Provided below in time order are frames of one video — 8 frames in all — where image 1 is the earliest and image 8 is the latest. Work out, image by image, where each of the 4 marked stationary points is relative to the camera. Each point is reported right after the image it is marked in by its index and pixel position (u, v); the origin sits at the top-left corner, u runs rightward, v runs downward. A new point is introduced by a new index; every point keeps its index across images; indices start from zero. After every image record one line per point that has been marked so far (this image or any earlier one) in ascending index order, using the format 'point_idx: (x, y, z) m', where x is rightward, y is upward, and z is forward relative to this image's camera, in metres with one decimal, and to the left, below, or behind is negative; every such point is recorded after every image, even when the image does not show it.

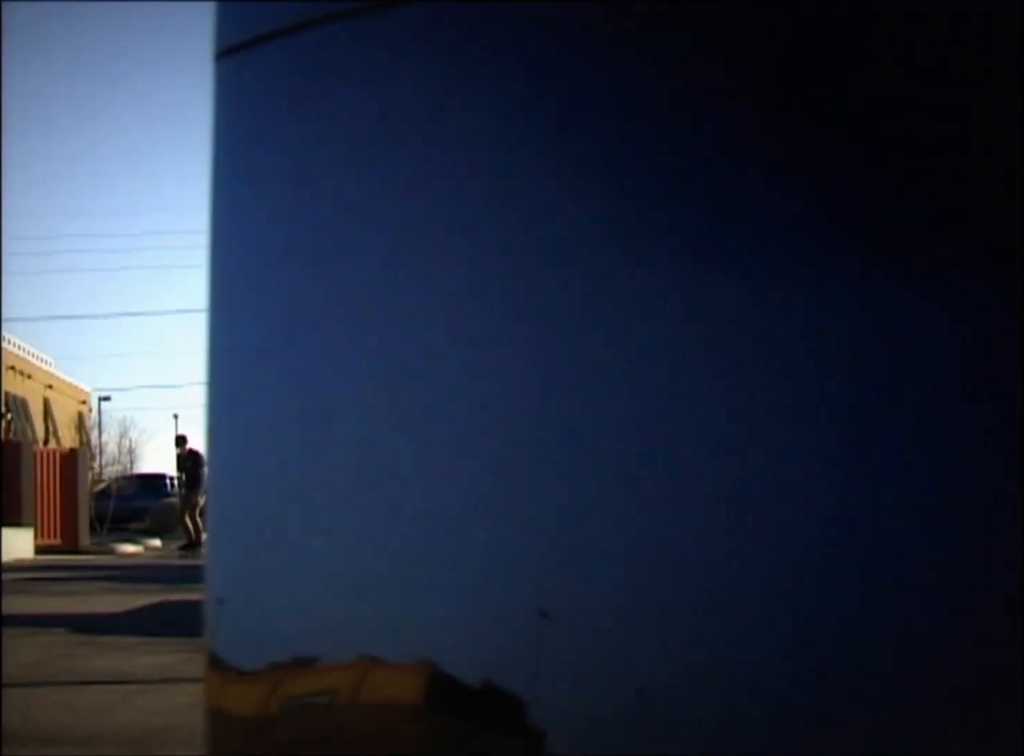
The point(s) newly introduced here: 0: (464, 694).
0: (0.0, -0.3, +1.3) m
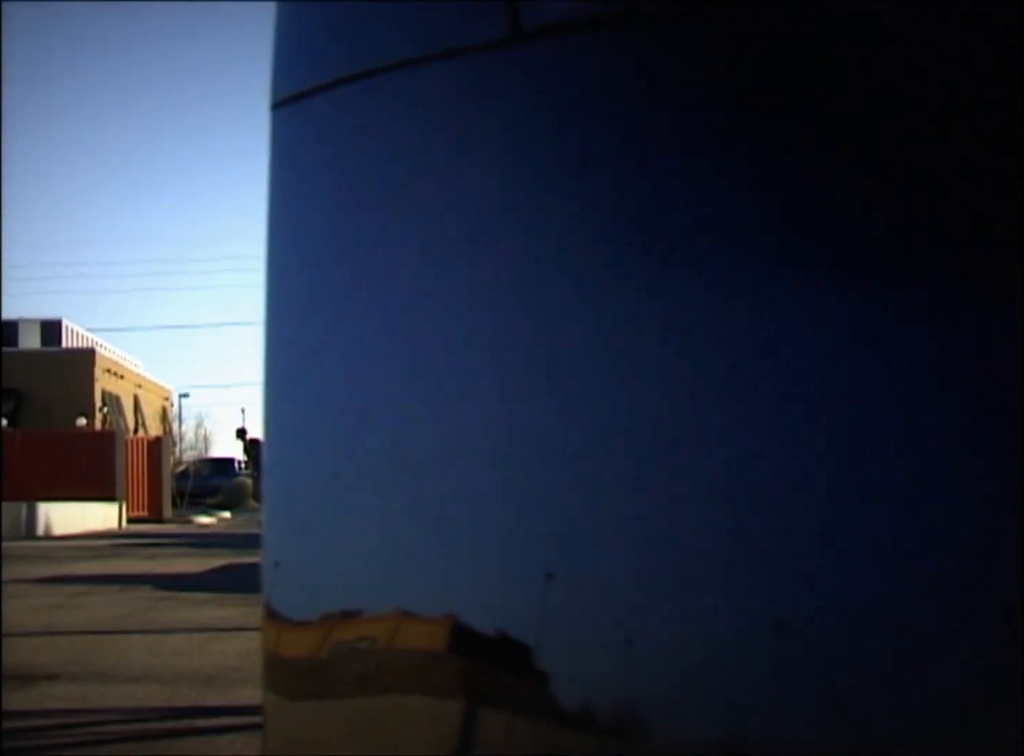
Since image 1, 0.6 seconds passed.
0: (0.0, -0.3, +1.6) m
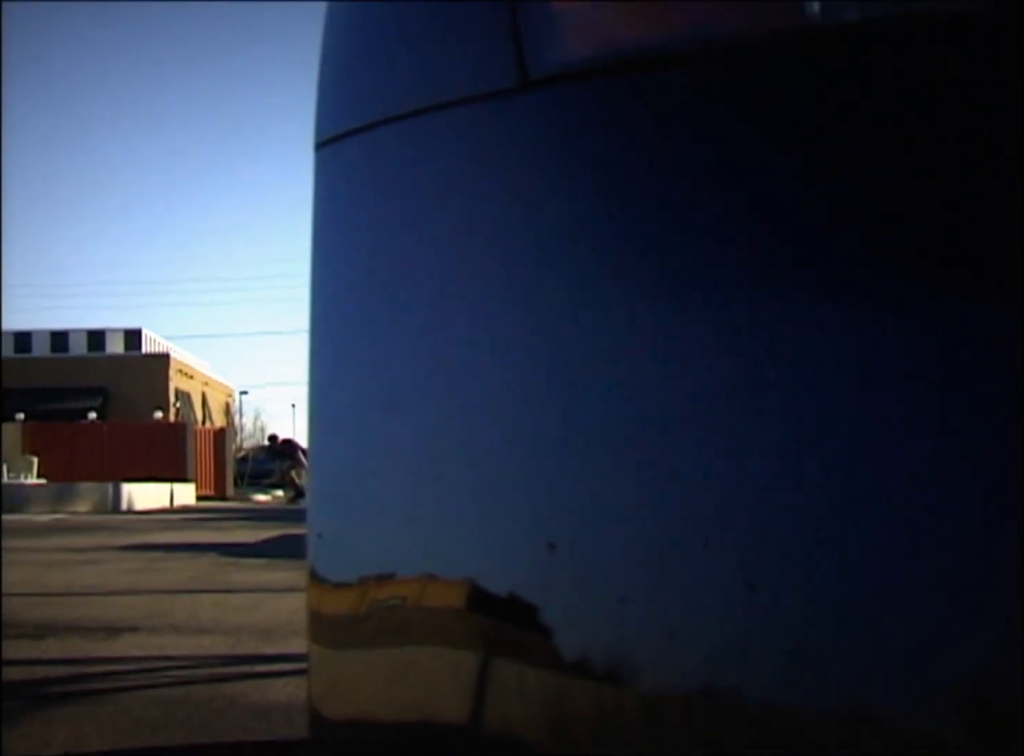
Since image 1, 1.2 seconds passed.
0: (0.0, -0.3, +1.9) m
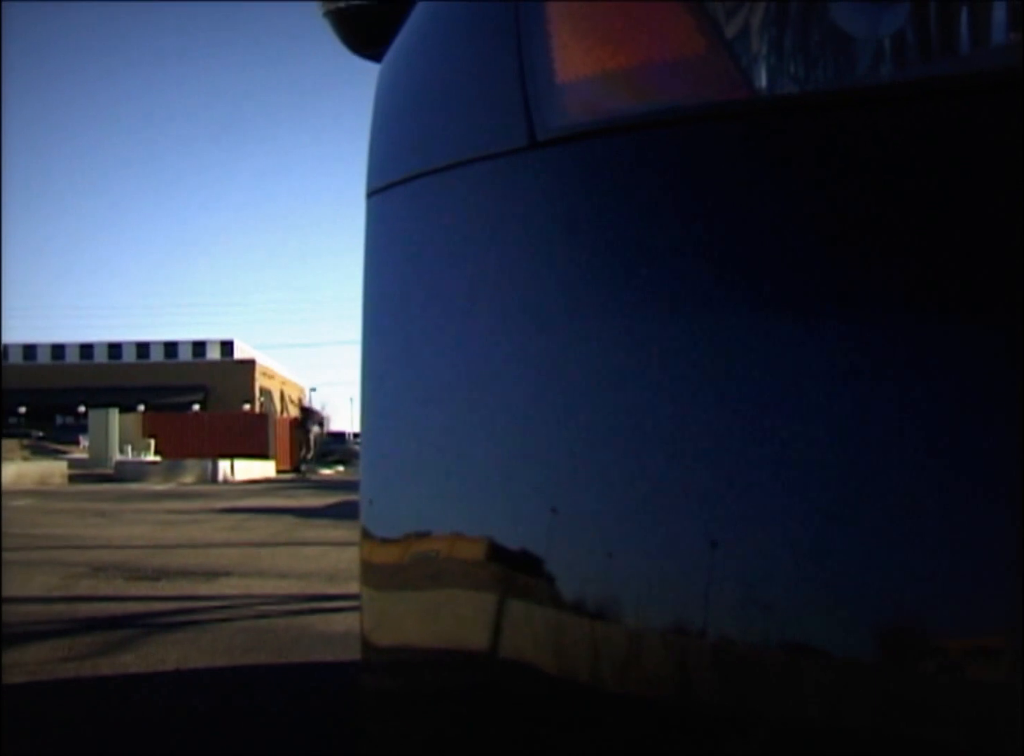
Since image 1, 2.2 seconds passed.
0: (0.0, -0.3, +2.4) m
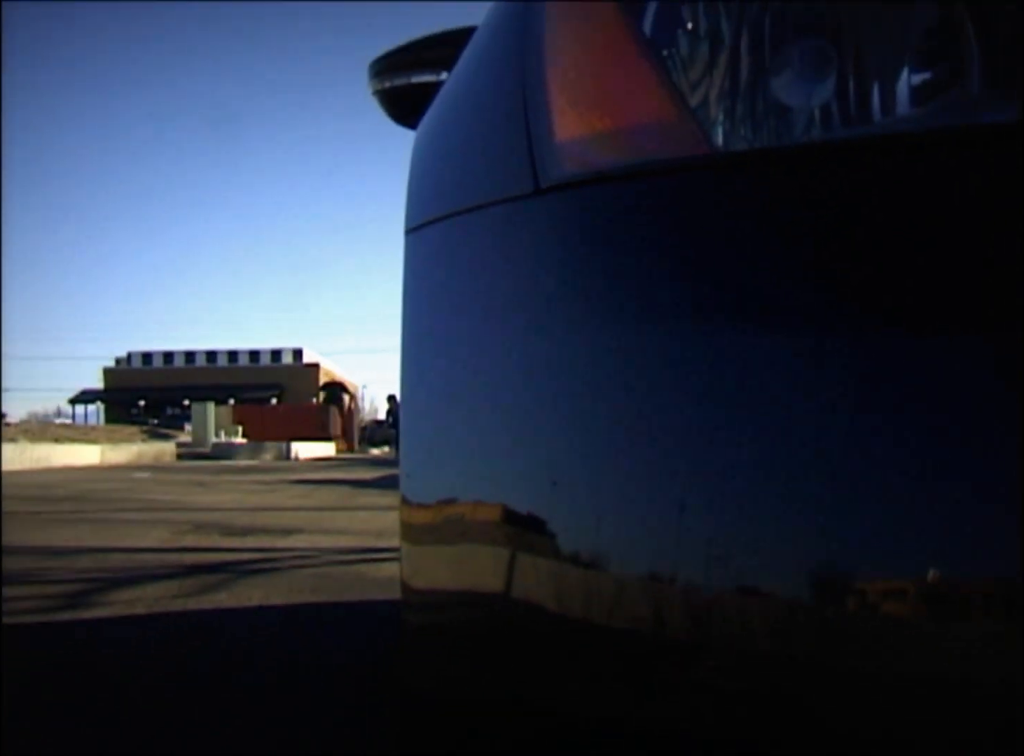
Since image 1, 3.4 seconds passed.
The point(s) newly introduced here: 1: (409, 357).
0: (0.0, -0.3, +3.1) m
1: (-0.2, 0.0, +3.4) m
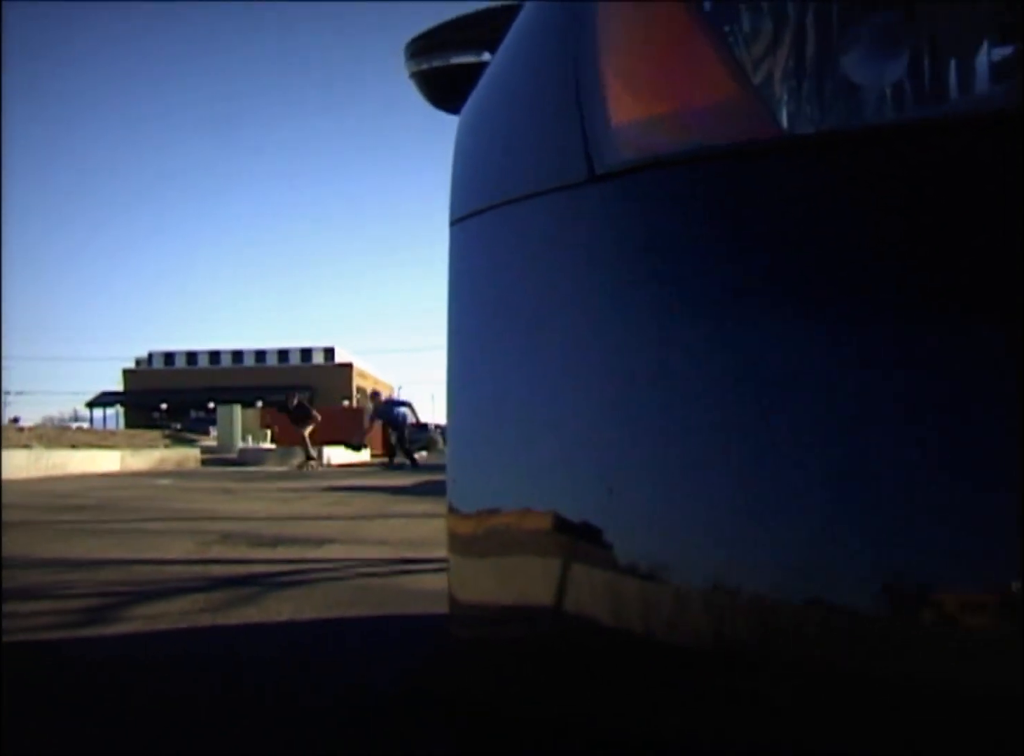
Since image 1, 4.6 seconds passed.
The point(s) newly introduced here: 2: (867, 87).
0: (+0.1, -0.3, +2.9) m
1: (-0.1, 0.0, +3.3) m
2: (+0.6, +0.5, +2.7) m
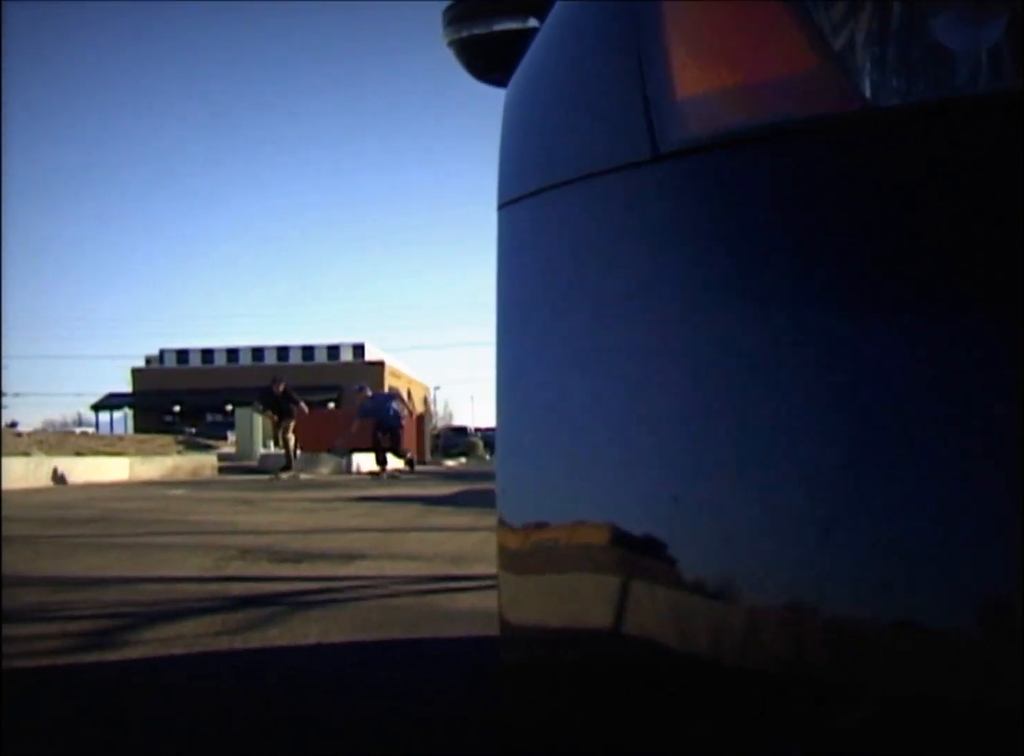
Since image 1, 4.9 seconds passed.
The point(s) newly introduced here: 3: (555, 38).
0: (+0.2, -0.3, +2.6) m
1: (-0.1, 0.0, +3.0) m
2: (+0.6, +0.5, +2.4) m
3: (+0.1, +0.6, +2.9) m
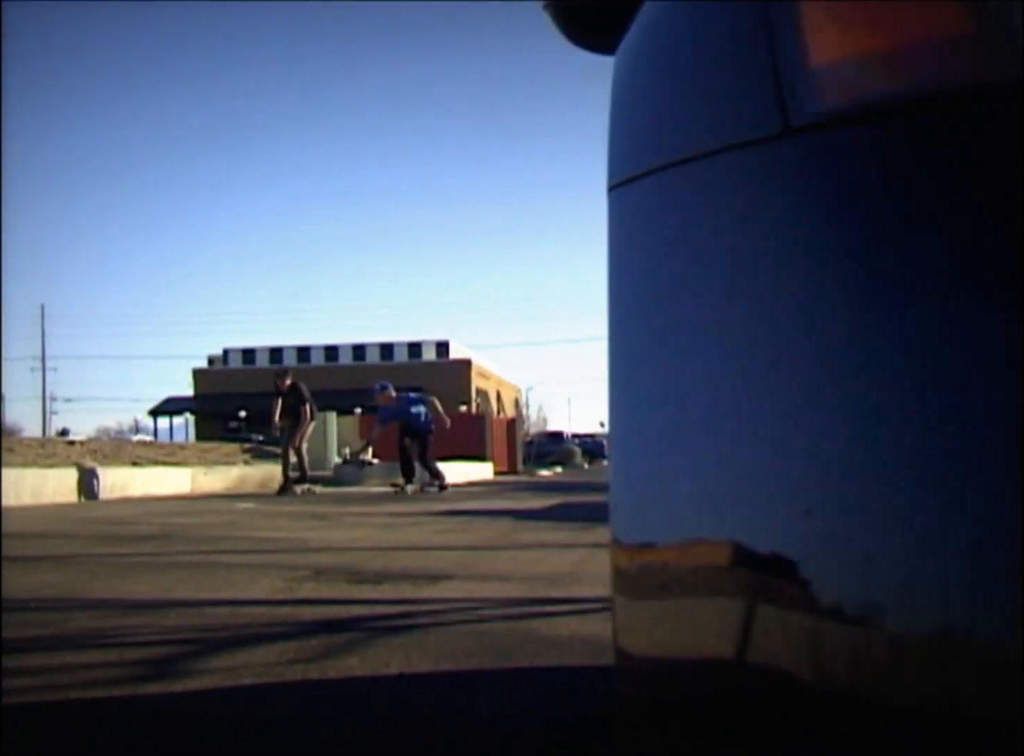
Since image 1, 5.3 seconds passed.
0: (+0.3, -0.3, +2.4) m
1: (+0.1, 0.0, +2.7) m
2: (+0.8, +0.5, +2.2) m
3: (+0.2, +0.6, +2.7) m
